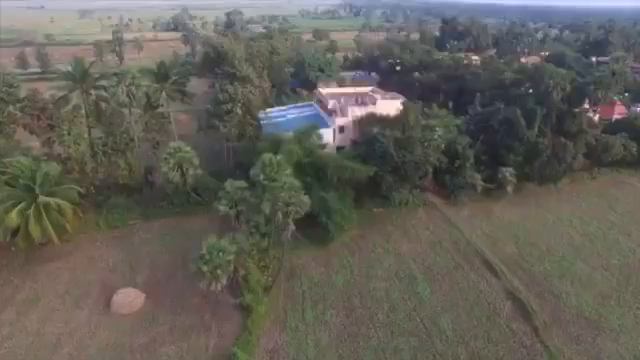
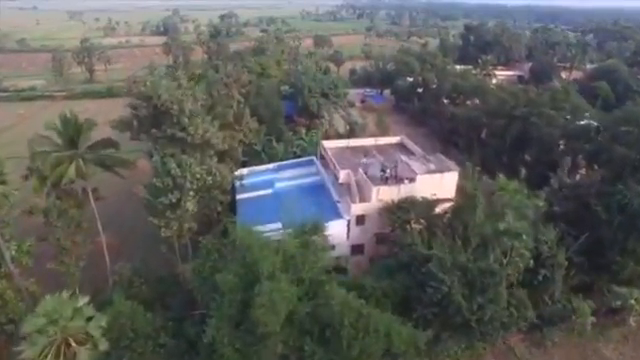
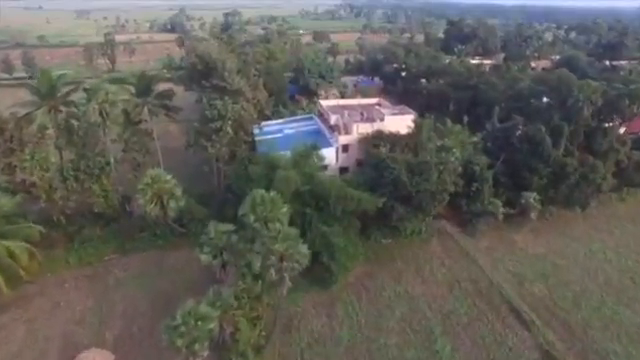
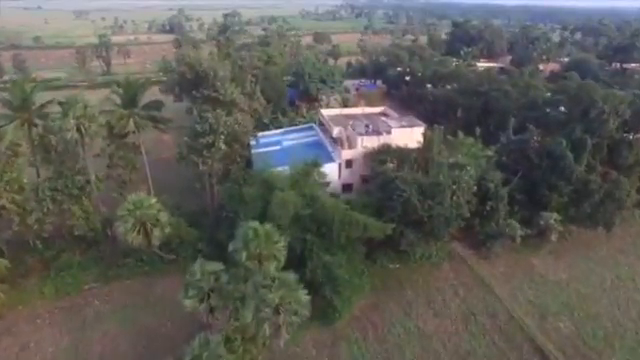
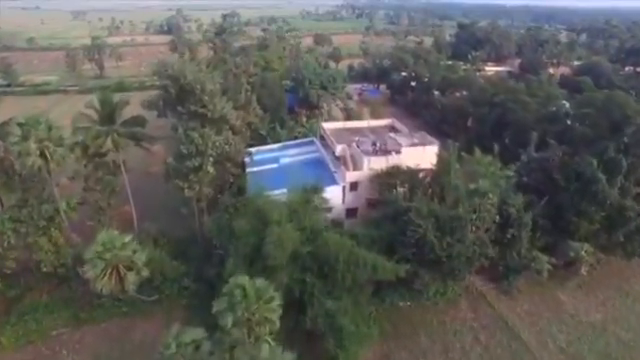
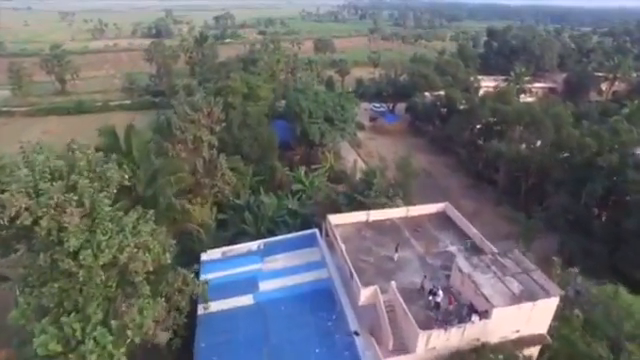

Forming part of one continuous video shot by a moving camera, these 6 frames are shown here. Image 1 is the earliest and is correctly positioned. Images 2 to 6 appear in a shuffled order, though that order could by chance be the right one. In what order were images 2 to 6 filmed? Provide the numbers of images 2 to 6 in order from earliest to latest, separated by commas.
3, 4, 5, 2, 6
